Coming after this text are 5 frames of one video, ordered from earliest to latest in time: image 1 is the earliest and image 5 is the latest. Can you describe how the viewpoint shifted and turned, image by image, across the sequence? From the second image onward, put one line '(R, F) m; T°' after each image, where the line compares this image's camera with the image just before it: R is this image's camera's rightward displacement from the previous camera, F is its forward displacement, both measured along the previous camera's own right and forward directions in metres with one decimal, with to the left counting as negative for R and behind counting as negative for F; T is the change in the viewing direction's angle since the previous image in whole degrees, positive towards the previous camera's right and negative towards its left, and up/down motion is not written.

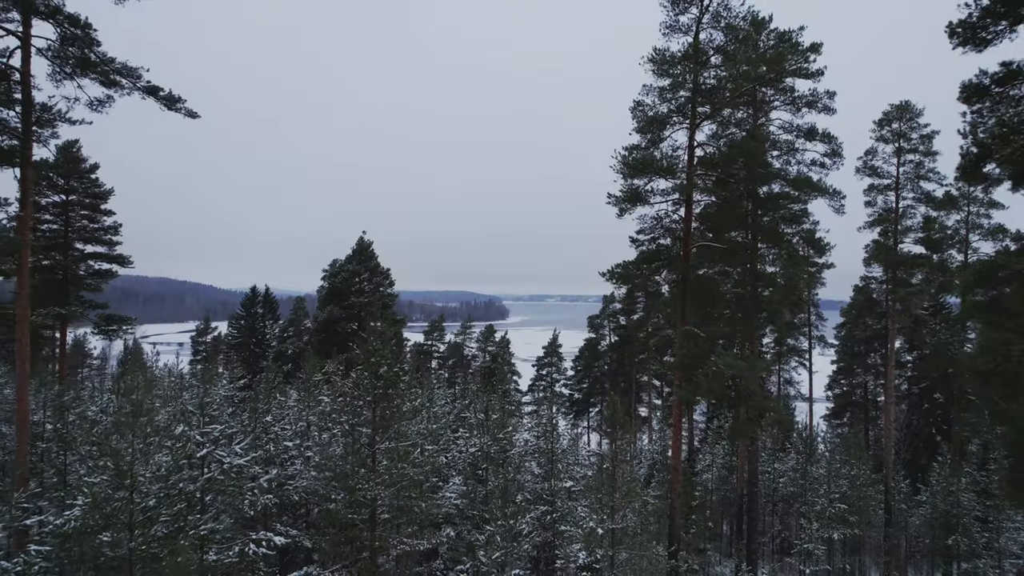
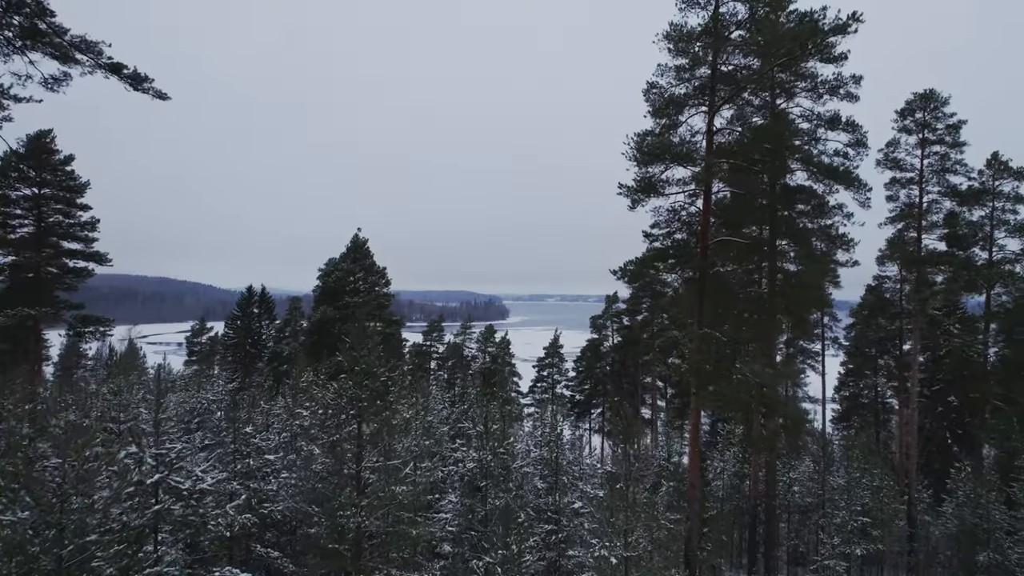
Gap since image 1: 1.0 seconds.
(0.0, +0.9) m; 0°
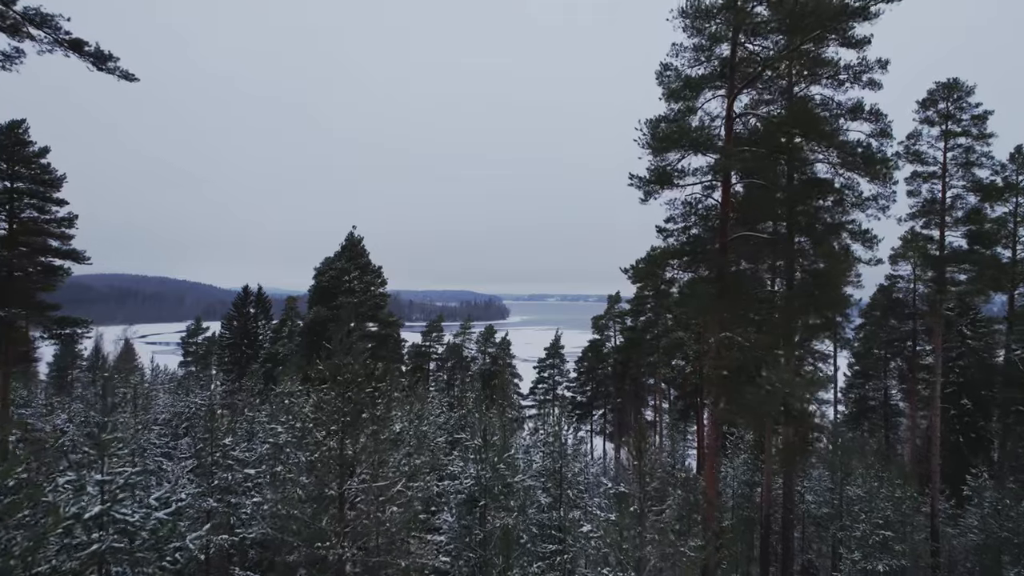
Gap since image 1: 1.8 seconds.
(0.0, +0.8) m; 0°
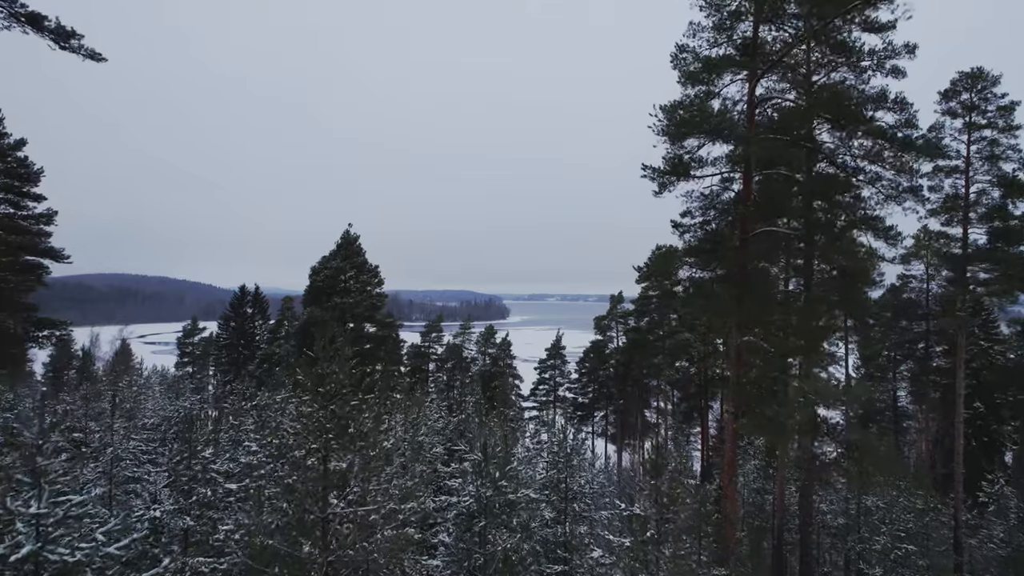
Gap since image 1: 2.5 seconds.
(0.0, +0.7) m; 0°
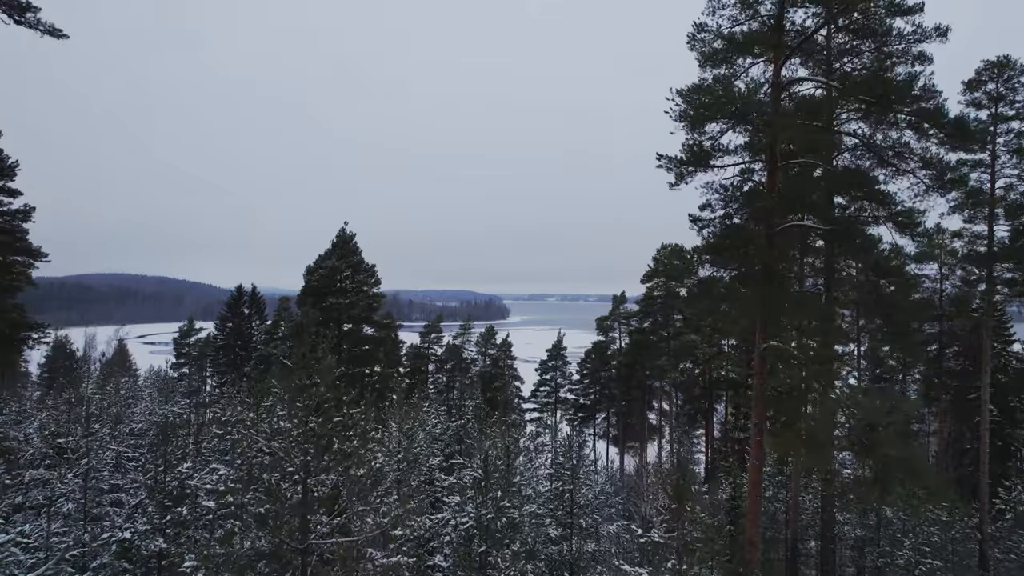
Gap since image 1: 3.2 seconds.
(0.0, +0.7) m; 0°
